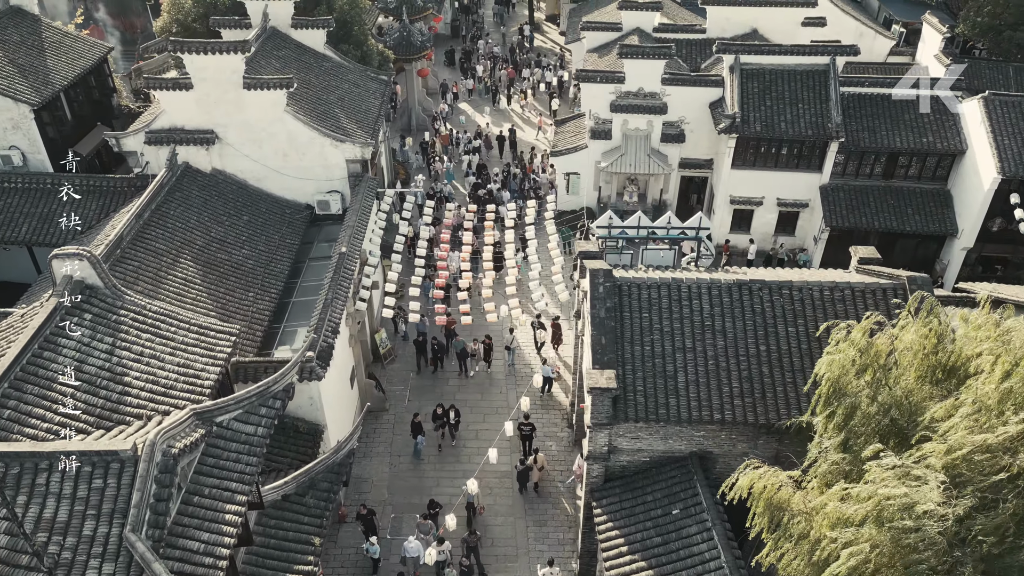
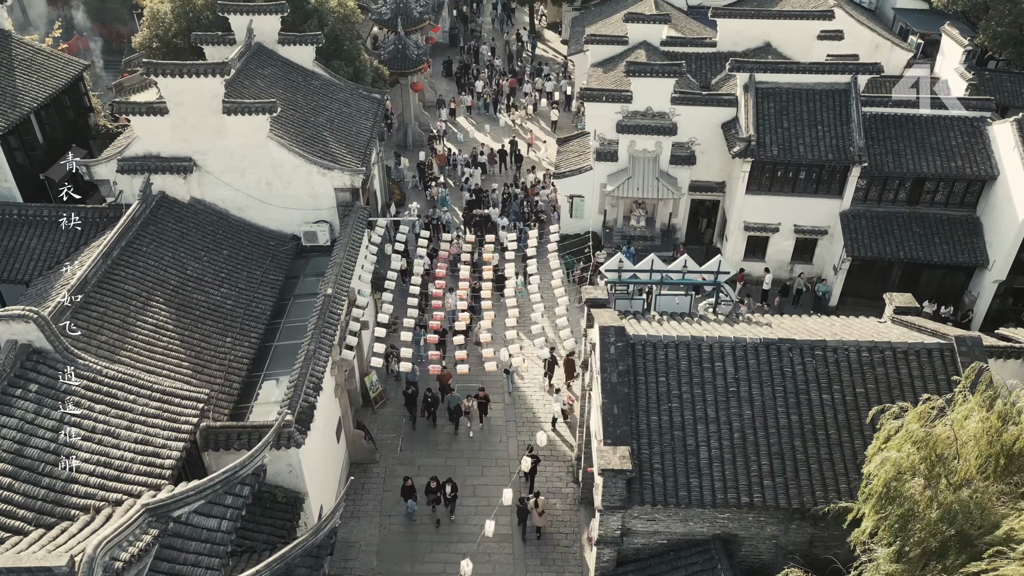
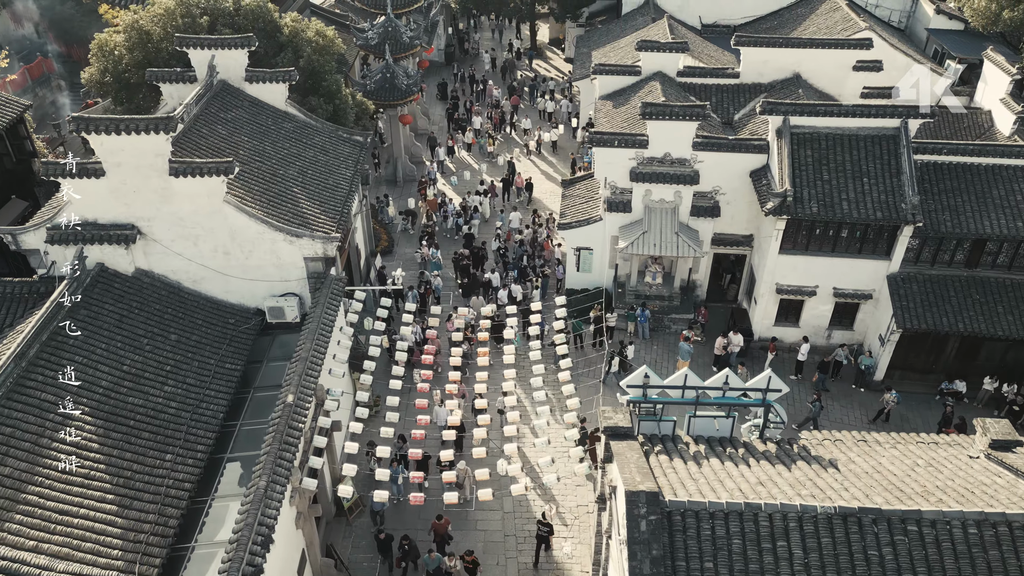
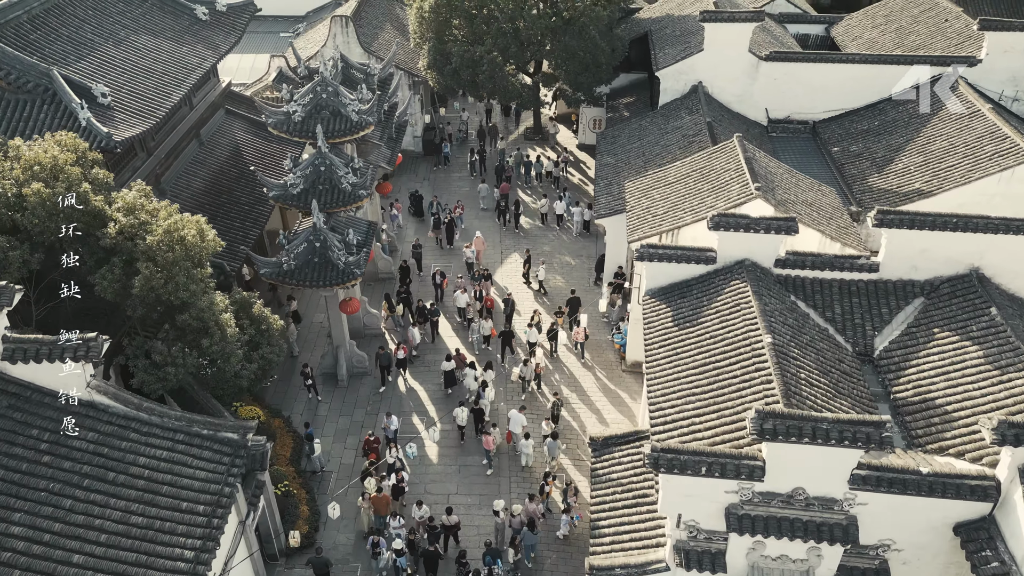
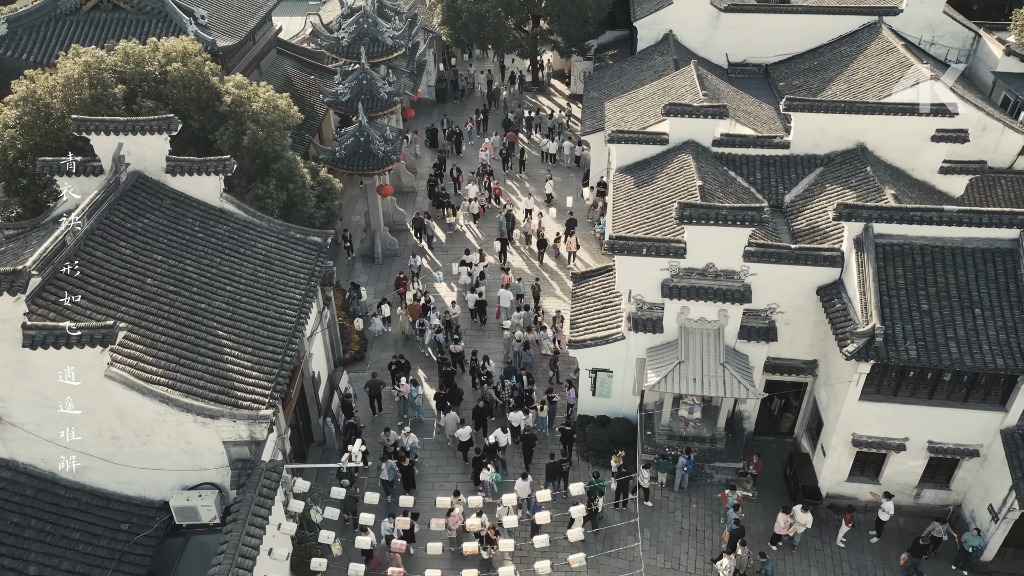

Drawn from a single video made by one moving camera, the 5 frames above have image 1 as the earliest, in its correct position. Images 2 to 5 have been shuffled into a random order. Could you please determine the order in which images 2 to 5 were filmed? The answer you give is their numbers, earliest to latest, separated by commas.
2, 3, 5, 4
